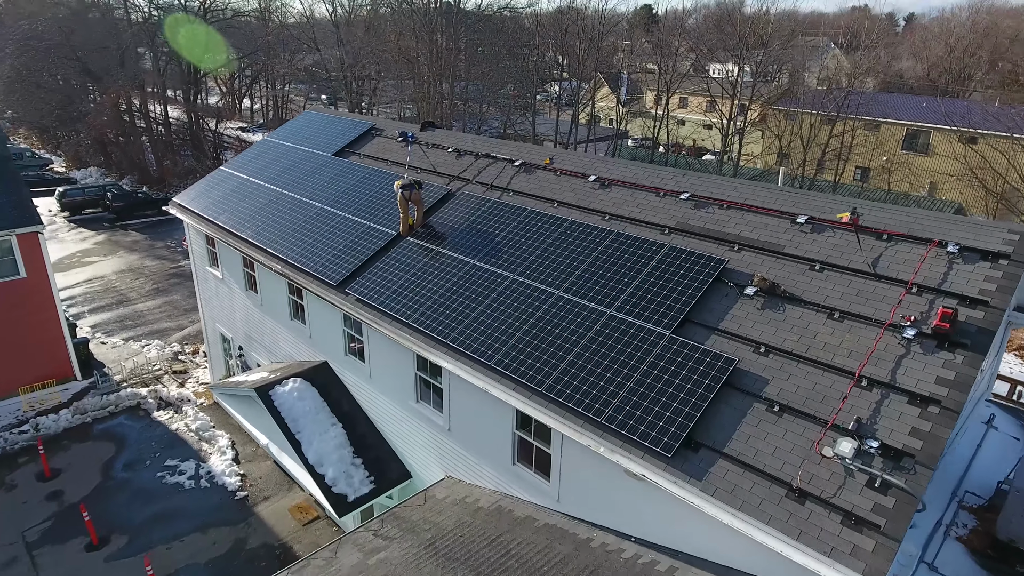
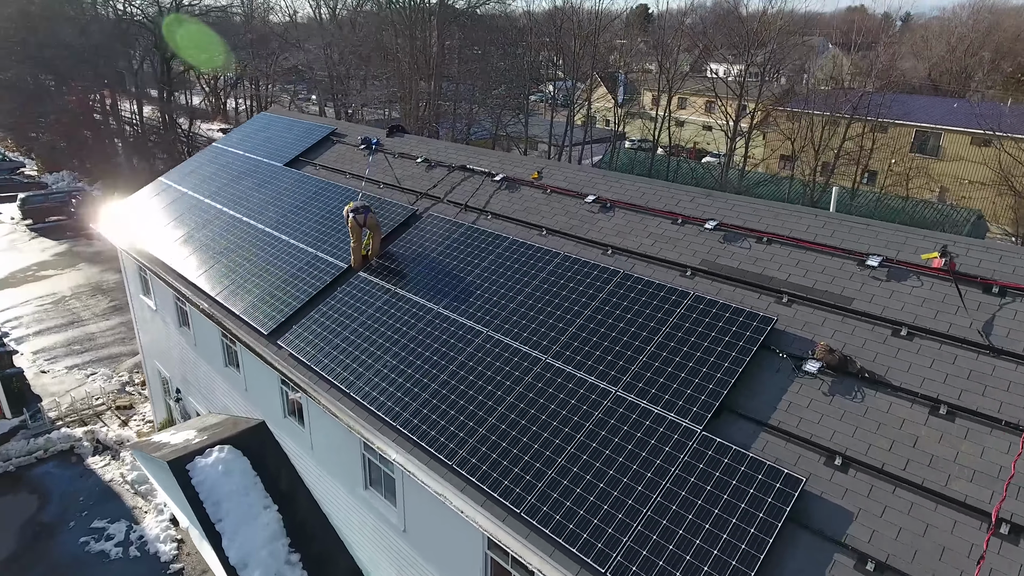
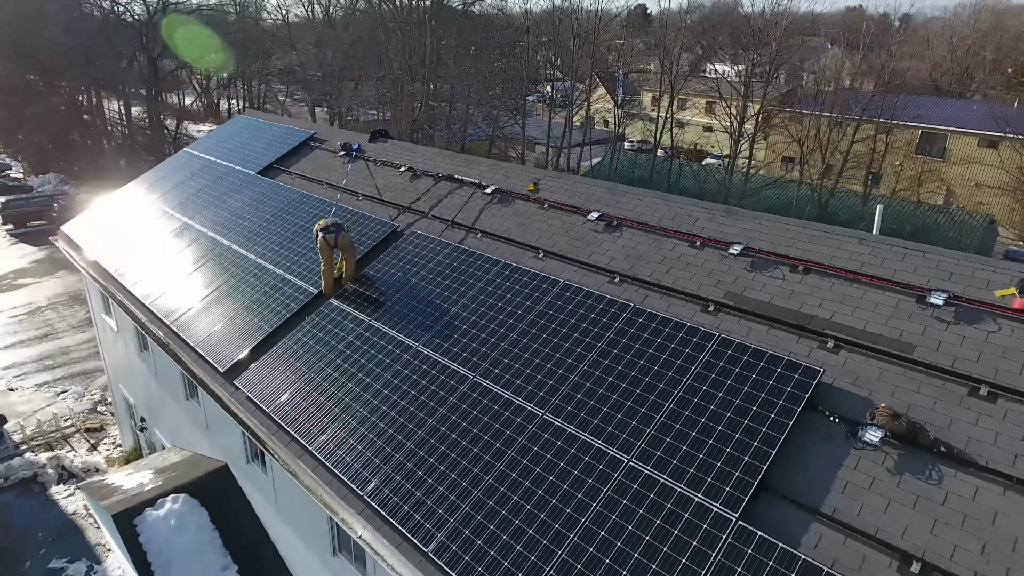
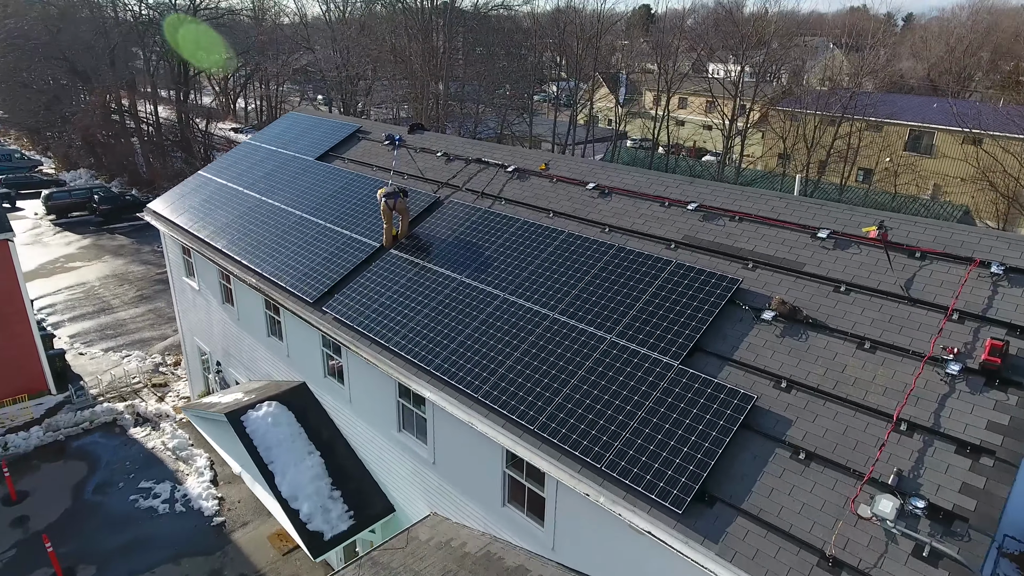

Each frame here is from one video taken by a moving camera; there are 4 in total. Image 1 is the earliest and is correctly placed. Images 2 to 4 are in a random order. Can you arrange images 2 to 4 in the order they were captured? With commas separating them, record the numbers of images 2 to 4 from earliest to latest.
4, 2, 3
